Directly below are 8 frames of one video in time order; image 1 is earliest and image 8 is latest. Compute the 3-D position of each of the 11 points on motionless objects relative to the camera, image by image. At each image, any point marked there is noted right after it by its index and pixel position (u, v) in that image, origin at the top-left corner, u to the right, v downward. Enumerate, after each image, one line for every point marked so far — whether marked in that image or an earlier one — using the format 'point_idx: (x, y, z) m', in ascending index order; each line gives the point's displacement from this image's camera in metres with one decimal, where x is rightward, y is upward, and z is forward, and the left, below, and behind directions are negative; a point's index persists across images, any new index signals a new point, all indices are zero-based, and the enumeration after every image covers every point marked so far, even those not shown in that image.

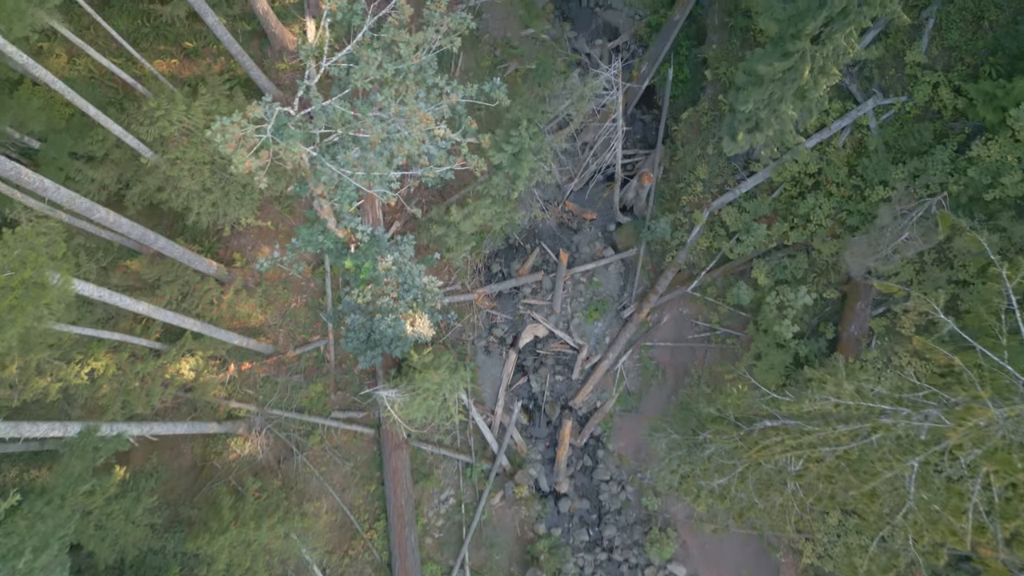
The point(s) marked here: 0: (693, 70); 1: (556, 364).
0: (+3.0, +3.6, +12.1) m
1: (+0.7, -1.3, +12.1) m
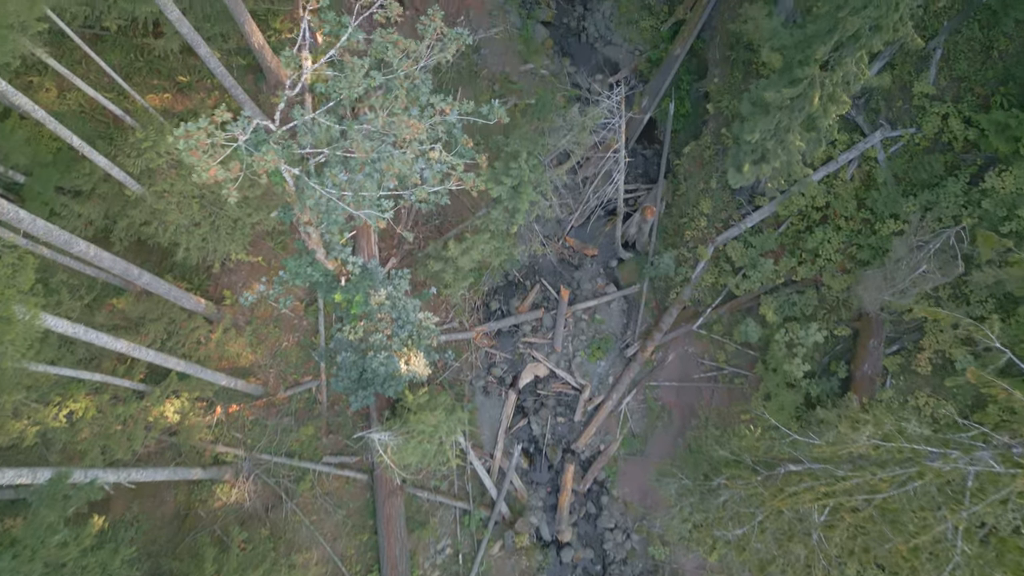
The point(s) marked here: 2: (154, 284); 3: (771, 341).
0: (+3.0, +3.0, +11.9) m
1: (+0.7, -1.9, +11.6) m
2: (-4.5, +0.1, +9.1) m
3: (+4.0, -0.8, +11.0) m
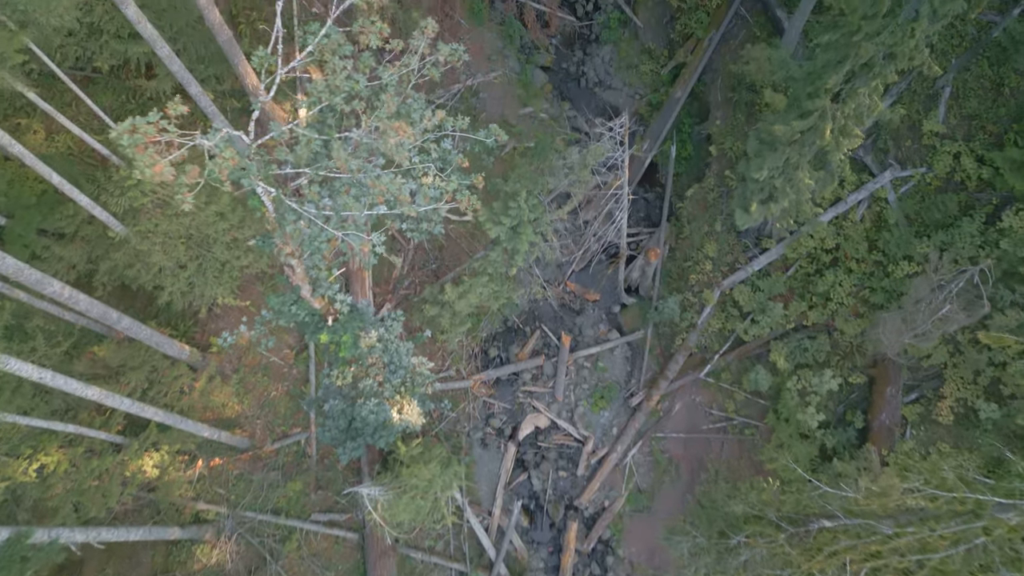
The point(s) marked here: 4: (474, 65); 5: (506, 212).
0: (+3.0, +2.3, +11.7) m
1: (+0.7, -2.6, +11.0) m
2: (-4.5, -0.5, +8.7) m
3: (+3.9, -1.5, +10.5) m
4: (-0.6, +3.6, +11.7) m
5: (-0.1, +1.0, +9.3) m
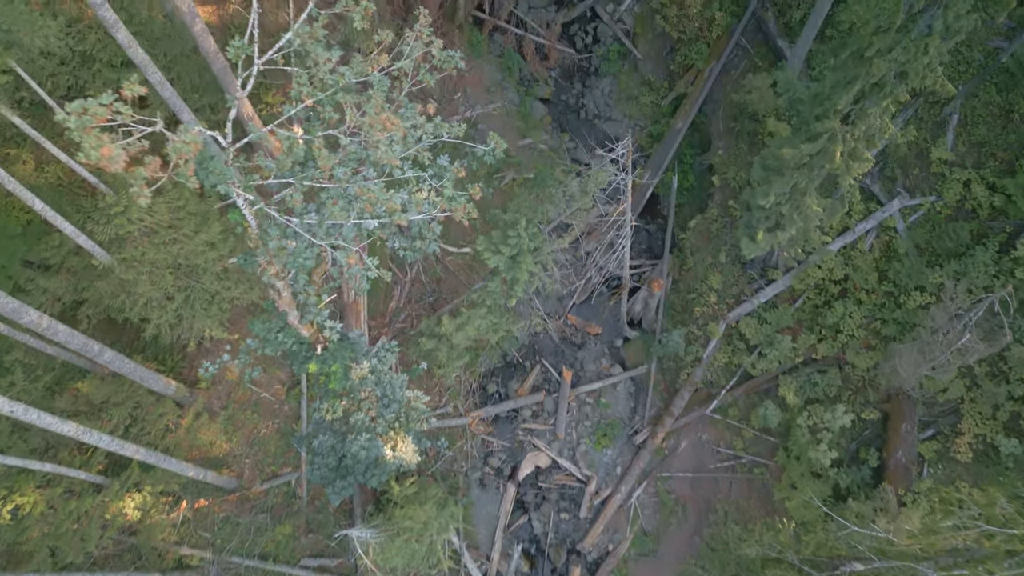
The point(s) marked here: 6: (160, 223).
0: (+3.0, +1.8, +11.5) m
1: (+0.7, -3.1, +10.5) m
2: (-4.6, -0.9, +8.3) m
3: (+3.9, -1.9, +10.1) m
4: (-0.6, +3.1, +11.6) m
5: (-0.1, +0.6, +9.0) m
6: (-4.1, +0.8, +8.3) m
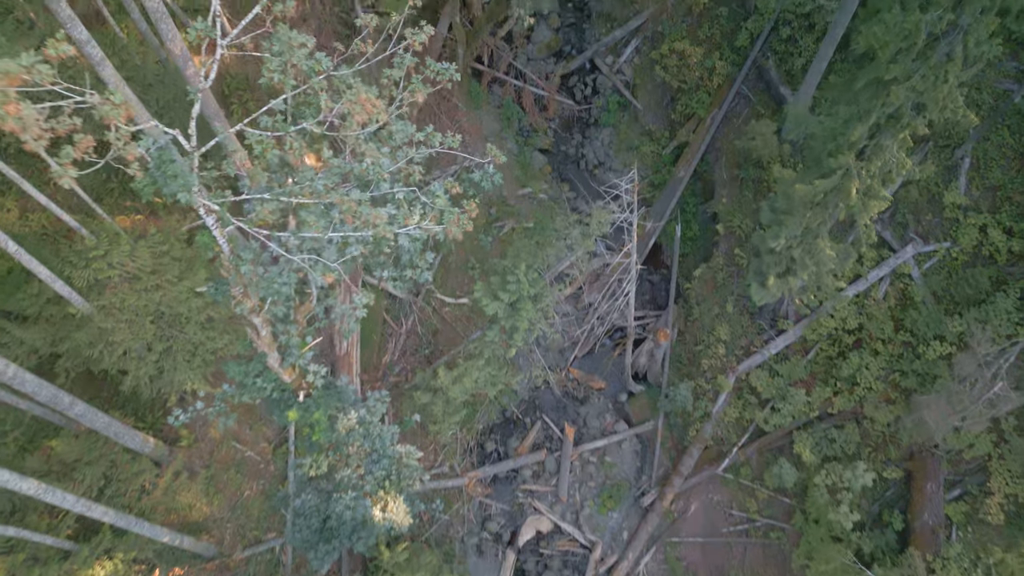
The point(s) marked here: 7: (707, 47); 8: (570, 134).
0: (+3.0, +1.0, +11.2) m
1: (+0.7, -3.8, +9.8) m
2: (-4.6, -1.4, +7.8) m
3: (+3.9, -2.6, +9.5) m
4: (-0.7, +2.2, +11.4) m
5: (-0.1, 0.0, +8.6) m
6: (-4.1, +0.2, +7.9) m
7: (+3.1, +3.8, +11.4) m
8: (+1.0, +2.6, +12.4) m
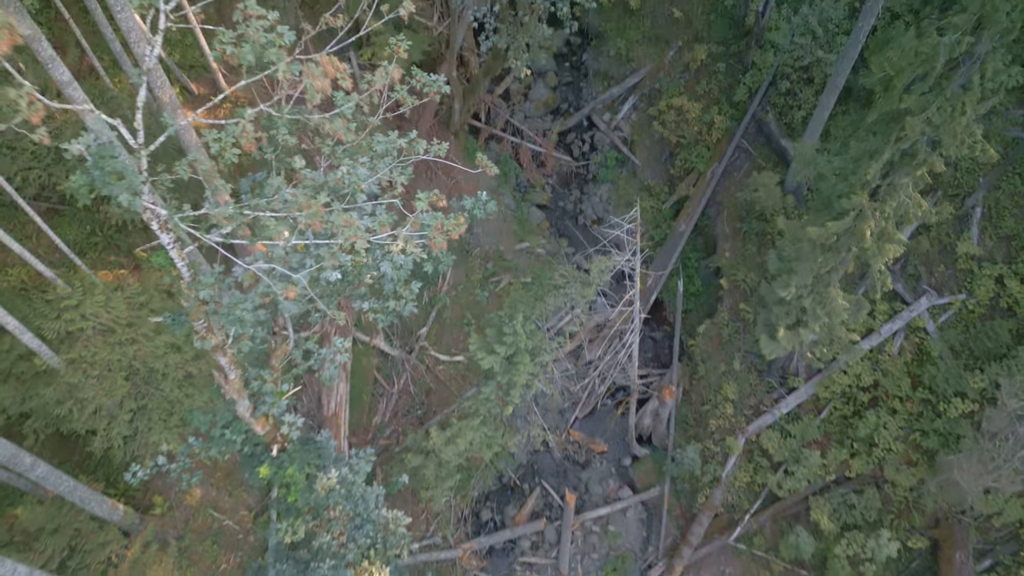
0: (+2.9, +0.1, +10.8) m
1: (+0.7, -4.5, +9.0) m
2: (-4.6, -1.9, +7.2) m
3: (+3.9, -3.3, +8.8) m
4: (-0.7, +1.4, +11.1) m
5: (-0.1, -0.6, +8.2) m
6: (-4.1, -0.3, +7.5) m
7: (+3.0, +2.9, +11.3) m
8: (+0.9, +1.7, +12.2) m
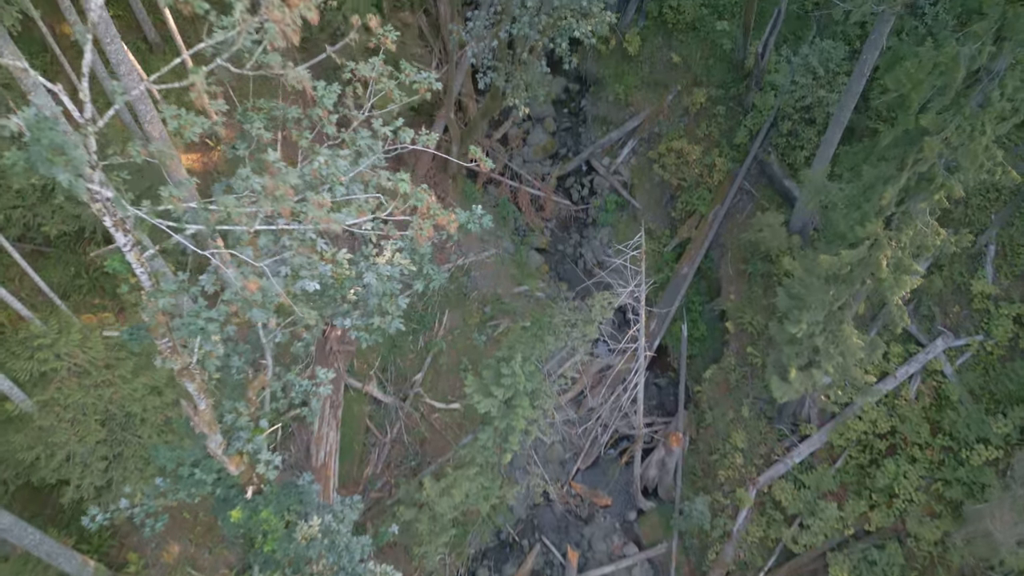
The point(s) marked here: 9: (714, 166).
0: (+2.9, -0.5, +10.5) m
1: (+0.7, -5.0, +8.3) m
2: (-4.6, -2.3, +6.7) m
3: (+3.9, -3.8, +8.2) m
4: (-0.7, +0.7, +10.9) m
5: (-0.2, -1.0, +7.8) m
6: (-4.1, -0.7, +7.1) m
7: (+3.0, +2.2, +11.2) m
8: (+0.9, +0.9, +12.0) m
9: (+3.1, +1.9, +11.0) m
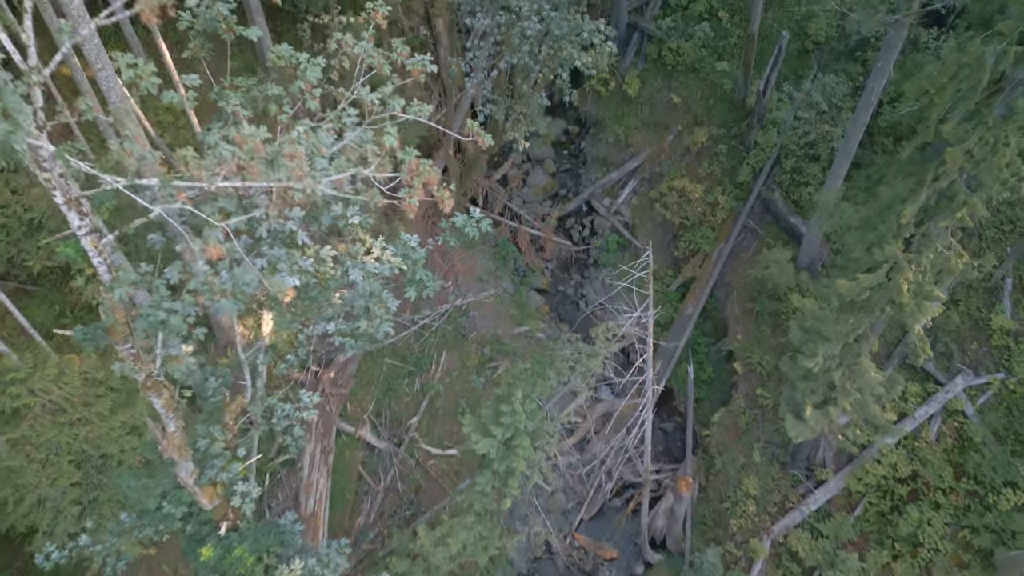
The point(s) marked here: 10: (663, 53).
0: (+2.9, -1.1, +10.1) m
1: (+0.7, -5.4, +7.6) m
2: (-4.6, -2.5, +6.2) m
3: (+3.9, -4.1, +7.6) m
4: (-0.7, +0.1, +10.6) m
5: (-0.2, -1.4, +7.4) m
6: (-4.1, -1.0, +6.7) m
7: (+3.0, +1.6, +11.0) m
8: (+0.9, +0.2, +11.7) m
9: (+3.1, +1.3, +10.8) m
10: (+2.4, +3.8, +11.6) m
